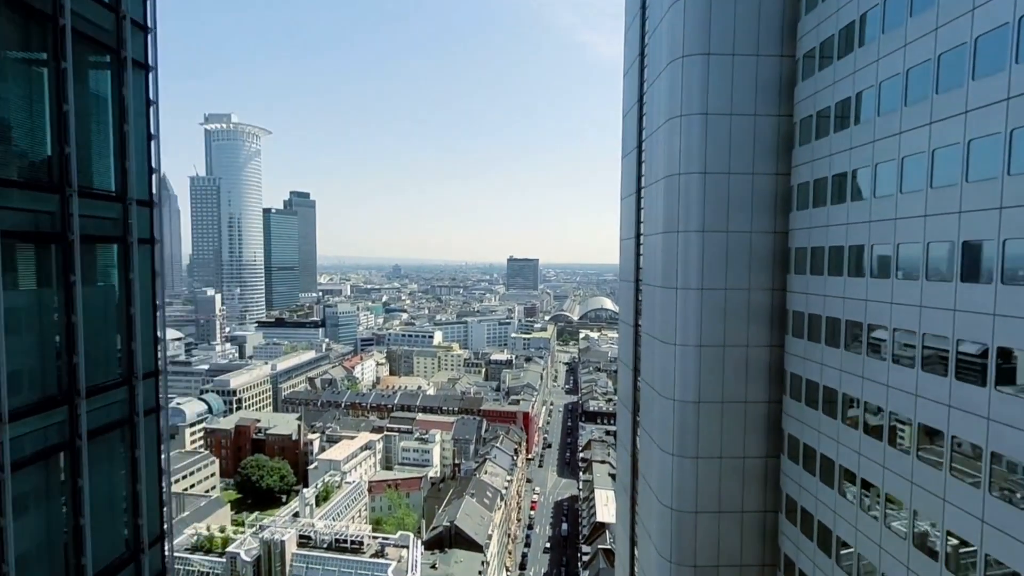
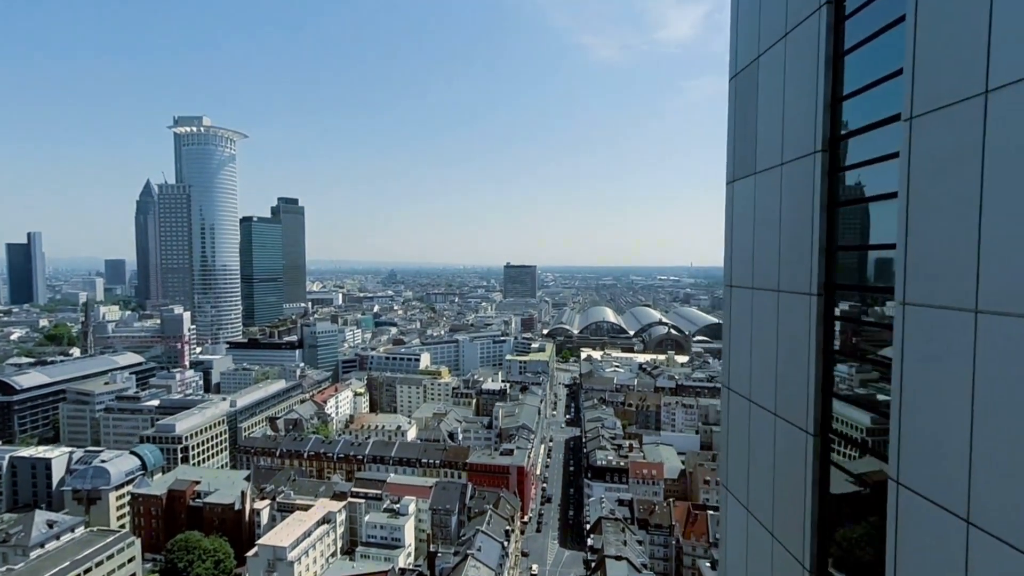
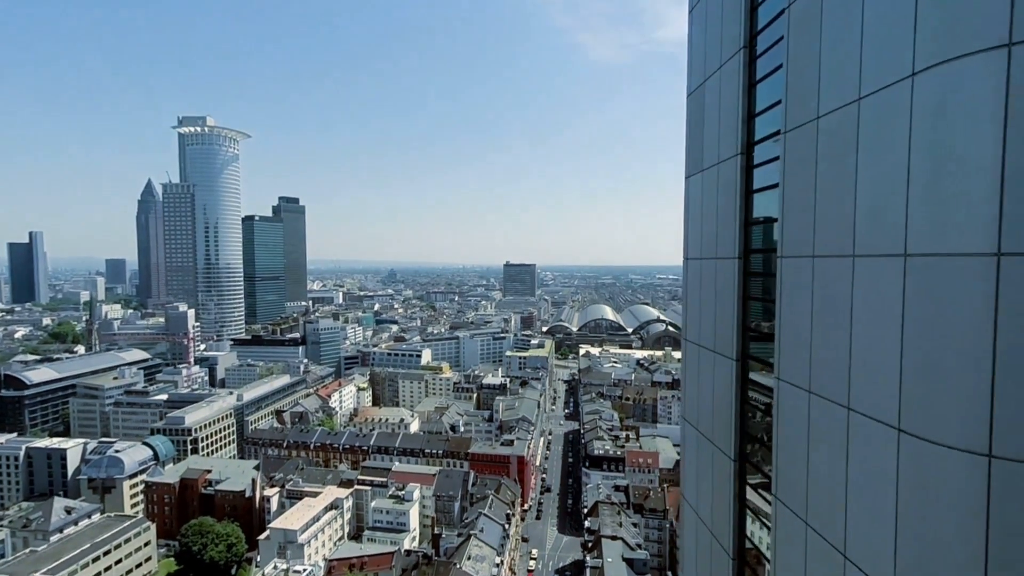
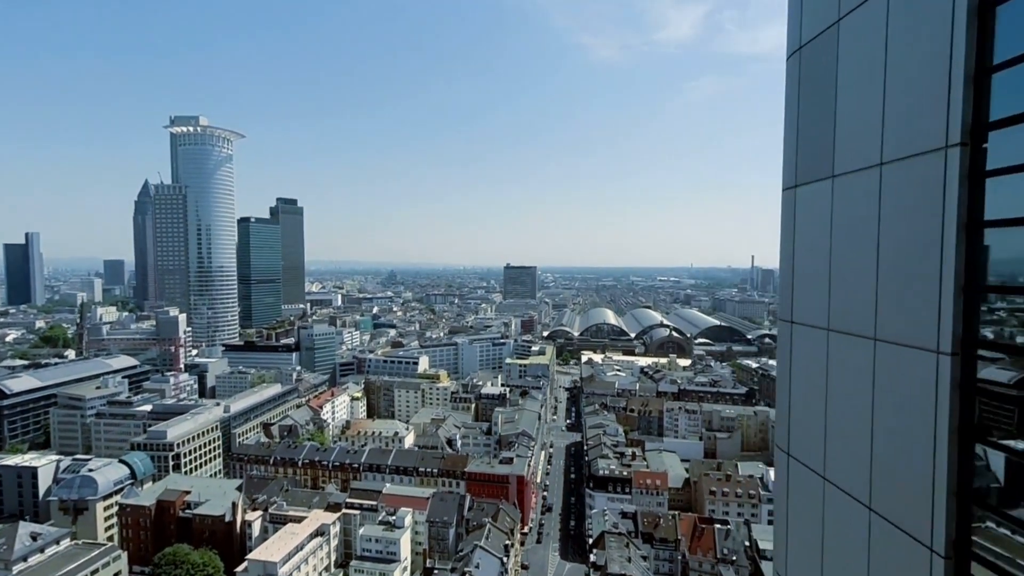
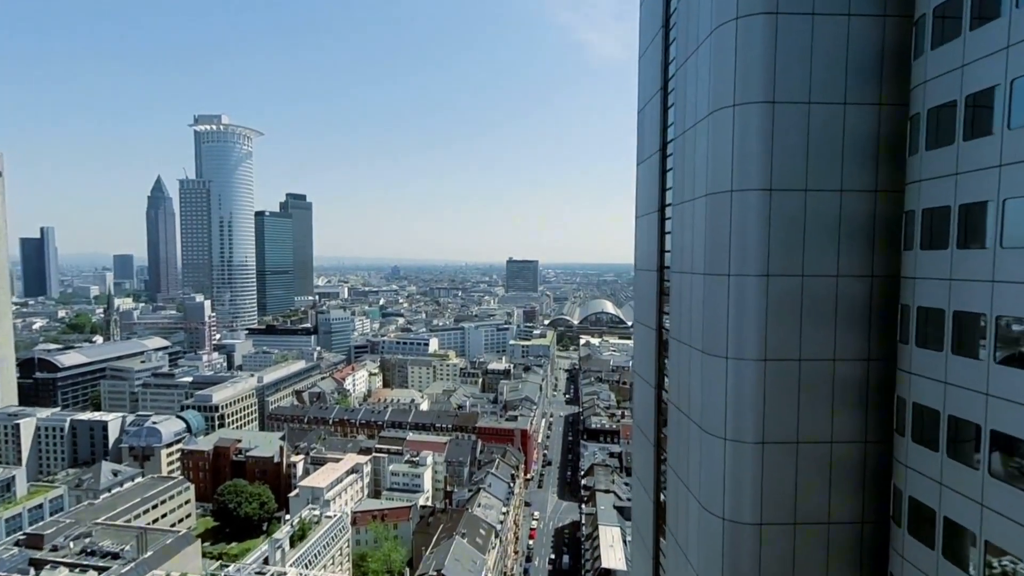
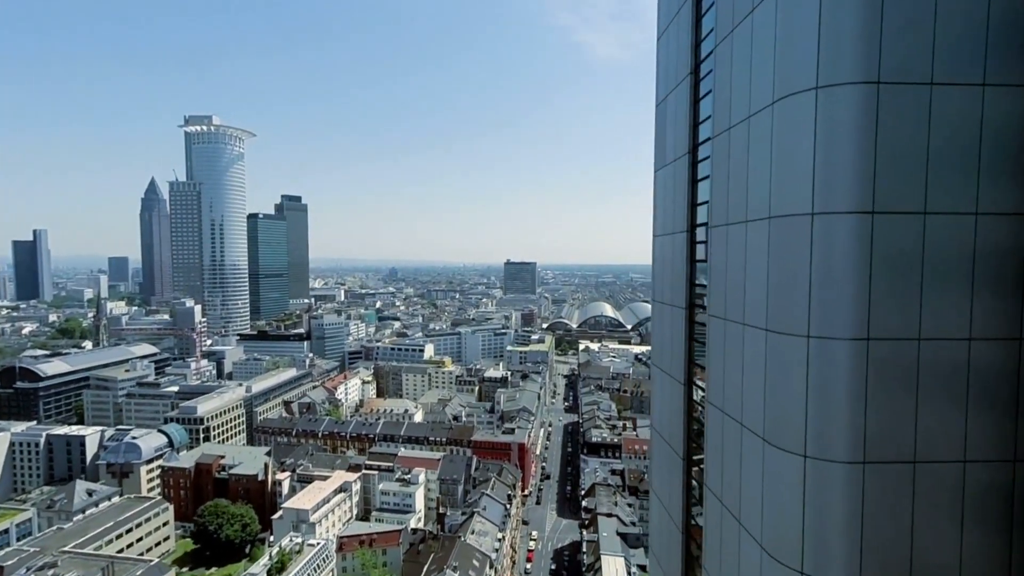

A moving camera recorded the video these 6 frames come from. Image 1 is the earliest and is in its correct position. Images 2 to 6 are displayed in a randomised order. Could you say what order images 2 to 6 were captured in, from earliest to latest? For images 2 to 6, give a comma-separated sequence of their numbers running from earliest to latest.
5, 6, 3, 2, 4
